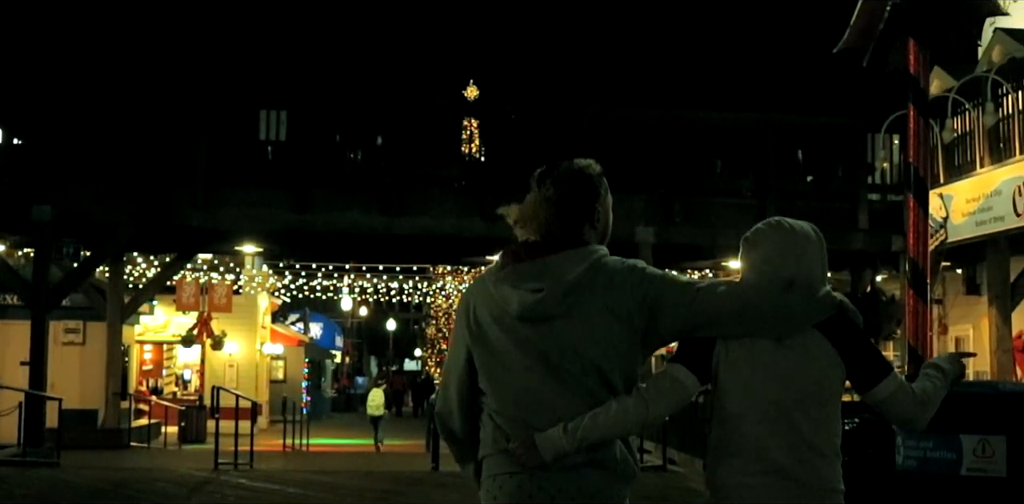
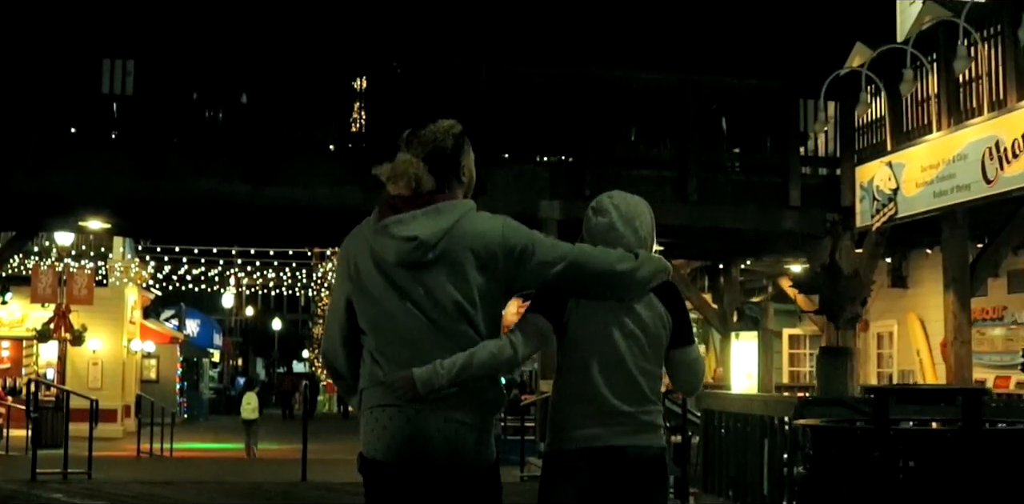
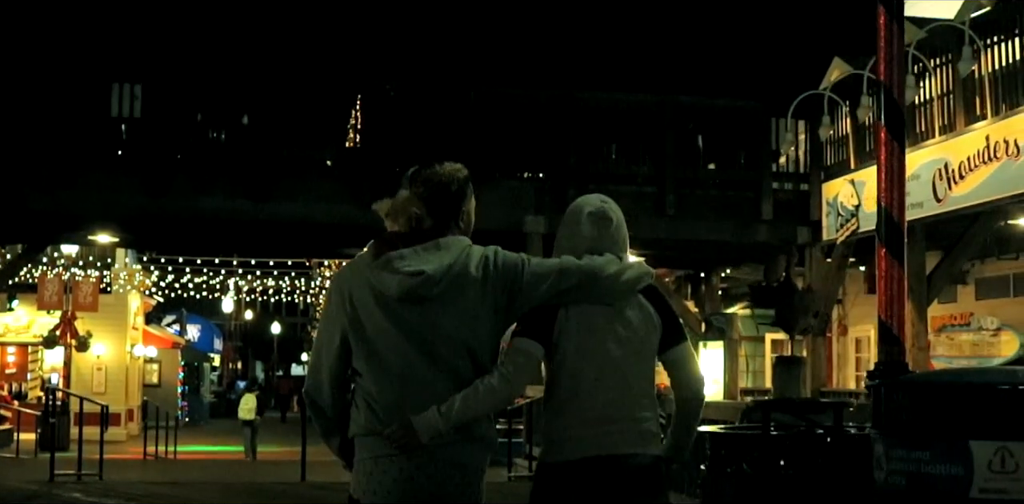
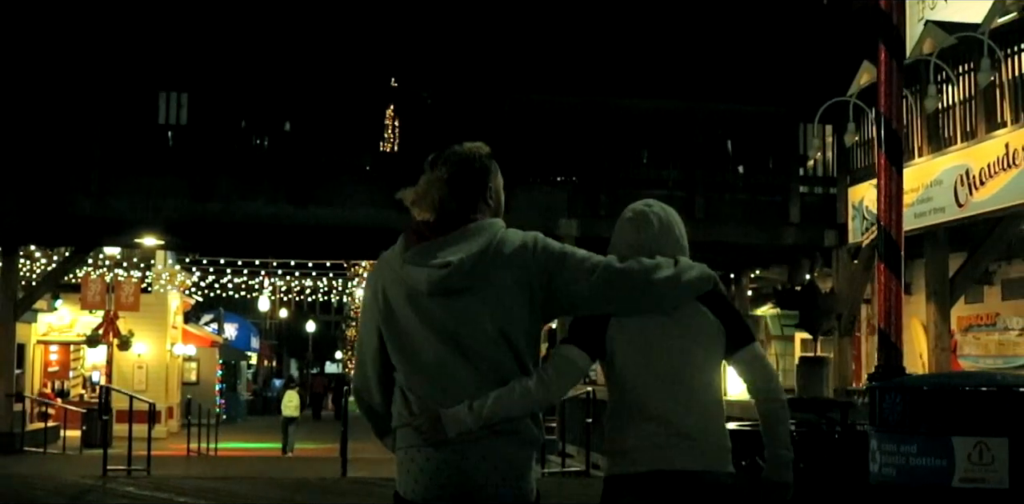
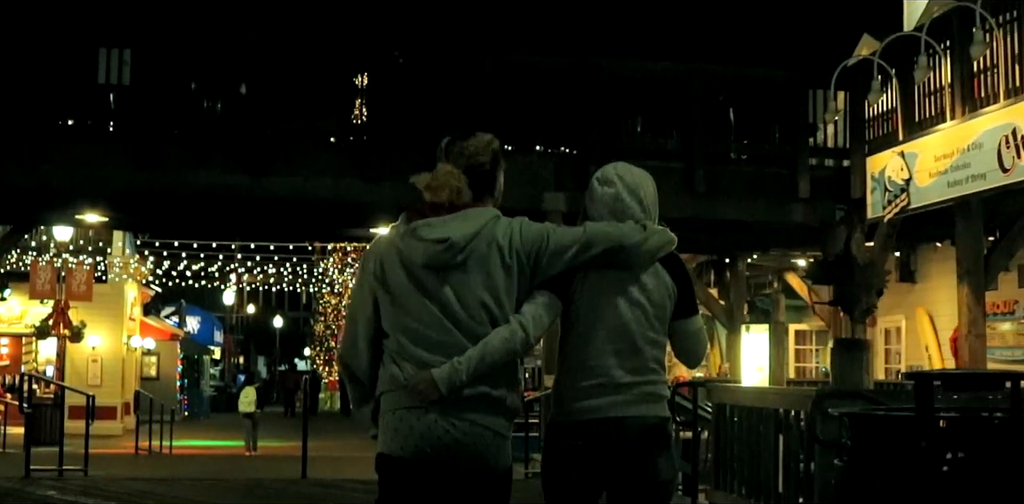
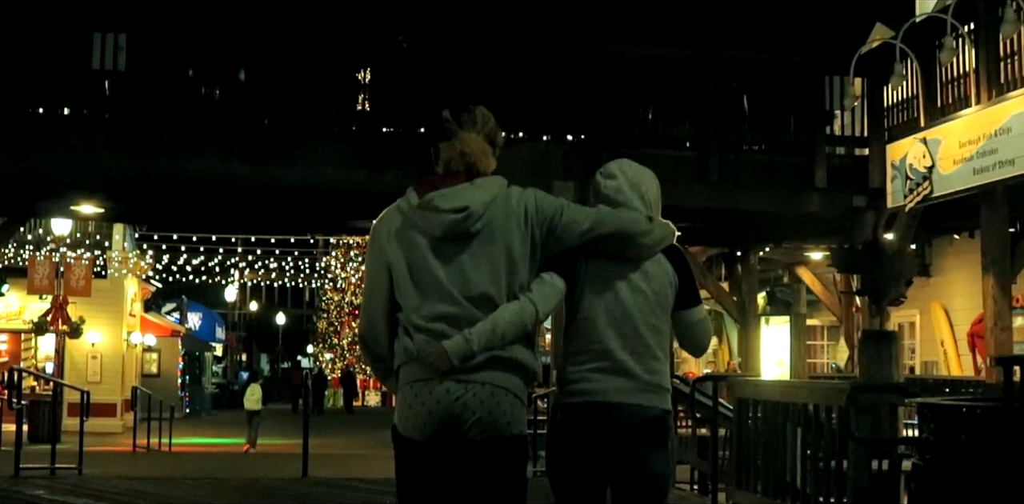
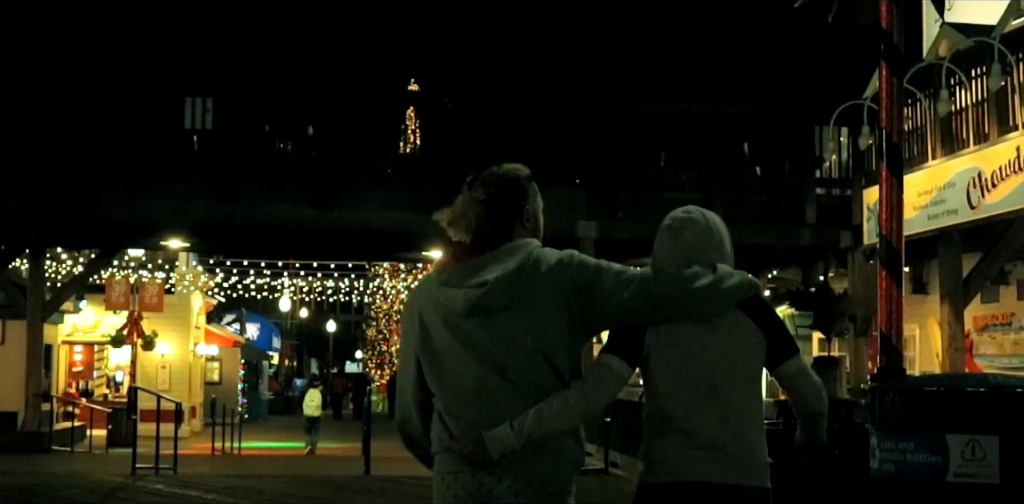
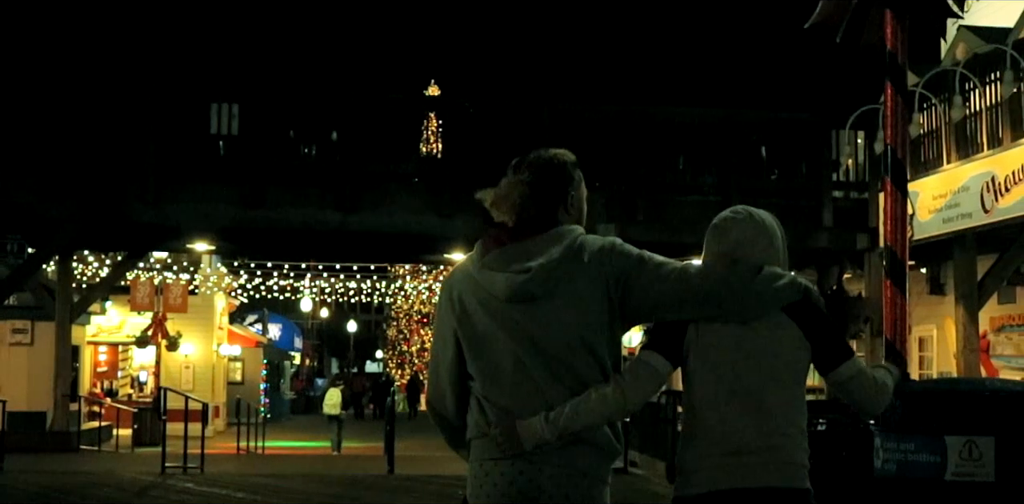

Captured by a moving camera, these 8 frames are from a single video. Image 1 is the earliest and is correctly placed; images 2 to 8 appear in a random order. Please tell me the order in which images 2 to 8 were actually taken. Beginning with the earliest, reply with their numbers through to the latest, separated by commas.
8, 7, 4, 3, 2, 5, 6
